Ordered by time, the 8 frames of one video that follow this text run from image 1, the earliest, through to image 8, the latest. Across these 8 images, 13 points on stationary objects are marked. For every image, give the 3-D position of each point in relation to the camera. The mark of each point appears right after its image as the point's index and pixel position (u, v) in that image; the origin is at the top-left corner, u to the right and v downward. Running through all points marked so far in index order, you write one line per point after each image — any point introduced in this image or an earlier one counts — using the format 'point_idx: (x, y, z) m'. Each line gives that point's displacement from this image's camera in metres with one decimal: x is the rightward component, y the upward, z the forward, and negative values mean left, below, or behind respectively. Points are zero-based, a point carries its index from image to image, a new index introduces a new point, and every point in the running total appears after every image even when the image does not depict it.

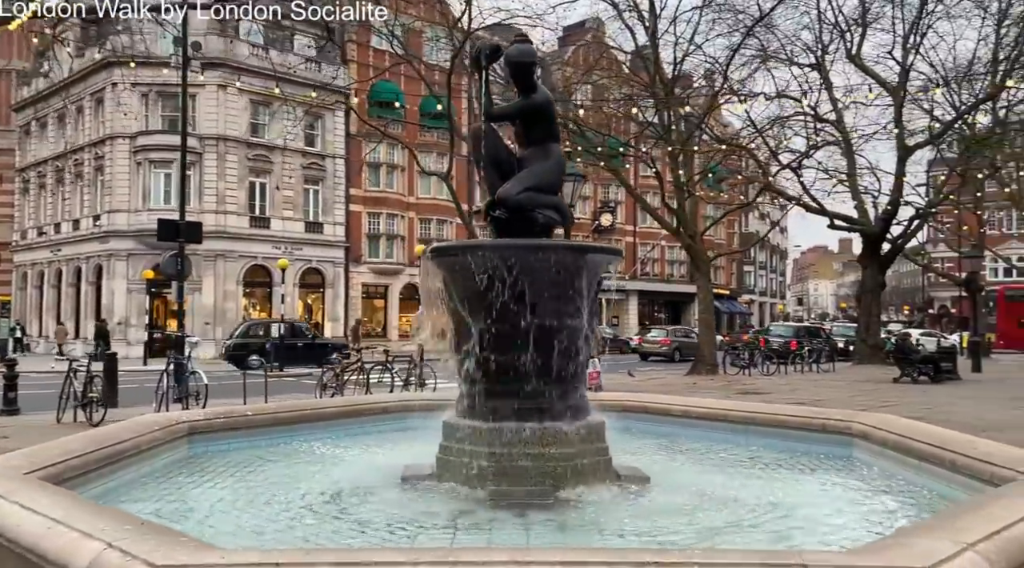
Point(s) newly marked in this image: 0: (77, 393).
0: (-5.2, -1.4, +10.4) m
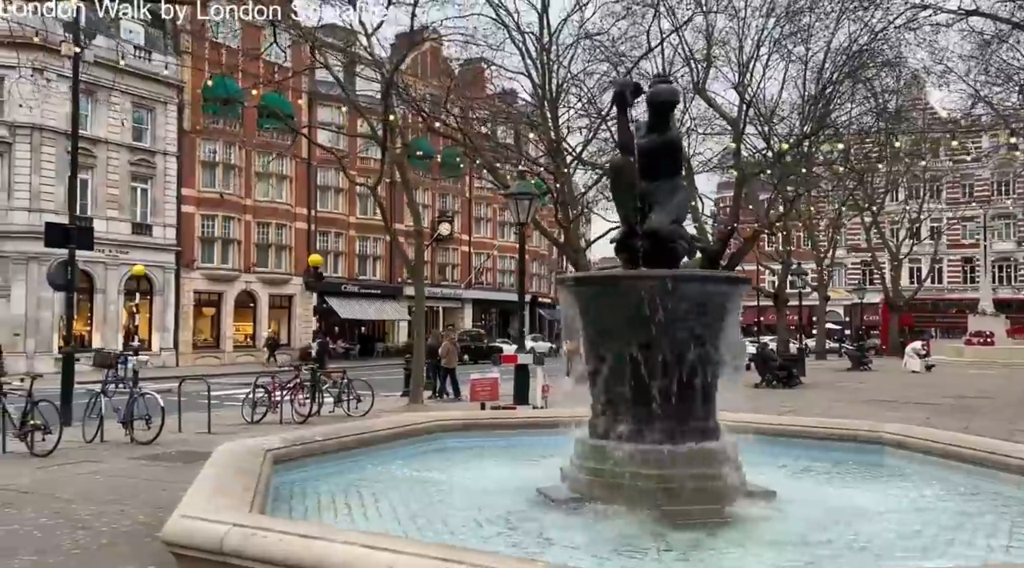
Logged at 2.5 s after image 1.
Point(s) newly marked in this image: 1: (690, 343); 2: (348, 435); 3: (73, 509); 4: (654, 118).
0: (-5.4, -1.5, +9.3) m
1: (+1.1, -0.4, +5.3) m
2: (-1.3, -1.2, +6.6) m
3: (-3.0, -1.5, +5.7) m
4: (+0.9, +1.1, +5.4) m
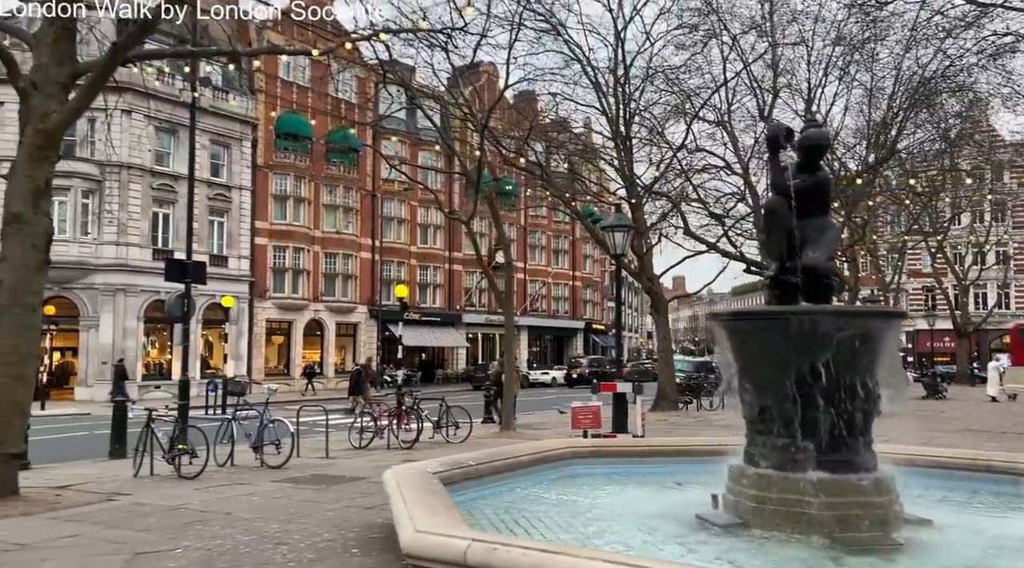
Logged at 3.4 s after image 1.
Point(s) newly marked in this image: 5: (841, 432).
0: (-4.1, -1.9, +9.9) m
1: (+2.2, -0.6, +5.6) m
2: (-0.1, -1.5, +7.0) m
3: (-1.9, -1.8, +6.2) m
4: (+2.0, +0.8, +5.7) m
5: (+2.2, -1.0, +5.5) m
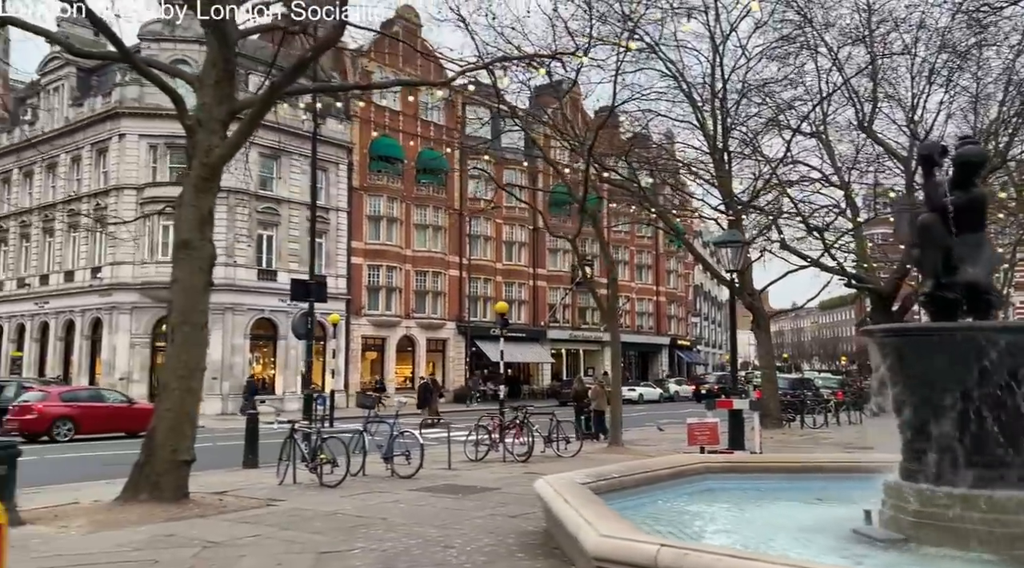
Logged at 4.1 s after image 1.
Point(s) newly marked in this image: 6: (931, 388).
0: (-2.6, -2.1, +10.4) m
1: (+3.3, -0.7, +5.6) m
2: (+1.1, -1.6, +7.2) m
3: (-0.7, -1.9, +6.5) m
4: (+3.1, +0.7, +5.7) m
5: (+3.2, -1.1, +5.5) m
6: (+2.8, -0.7, +5.7) m
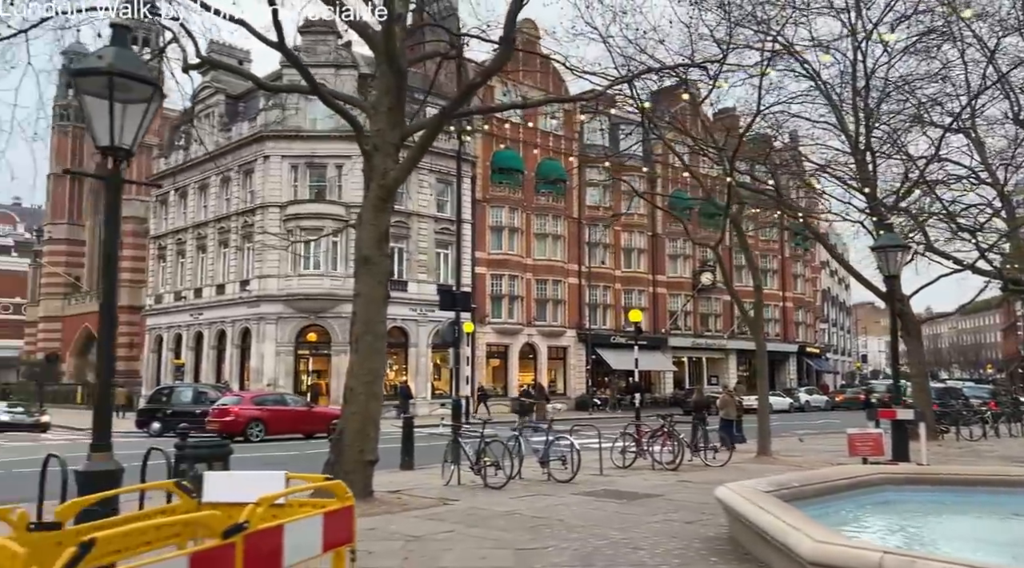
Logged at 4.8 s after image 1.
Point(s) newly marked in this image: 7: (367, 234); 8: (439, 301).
0: (-0.5, -2.3, +10.9) m
1: (+4.6, -0.7, +5.3) m
2: (+2.6, -1.7, +7.2) m
3: (+0.7, -2.0, +6.8) m
4: (+4.4, +0.7, +5.5) m
5: (+4.5, -1.1, +5.2) m
6: (+4.1, -0.7, +5.5) m
7: (-1.7, +0.6, +9.4) m
8: (-1.4, -0.3, +16.0) m
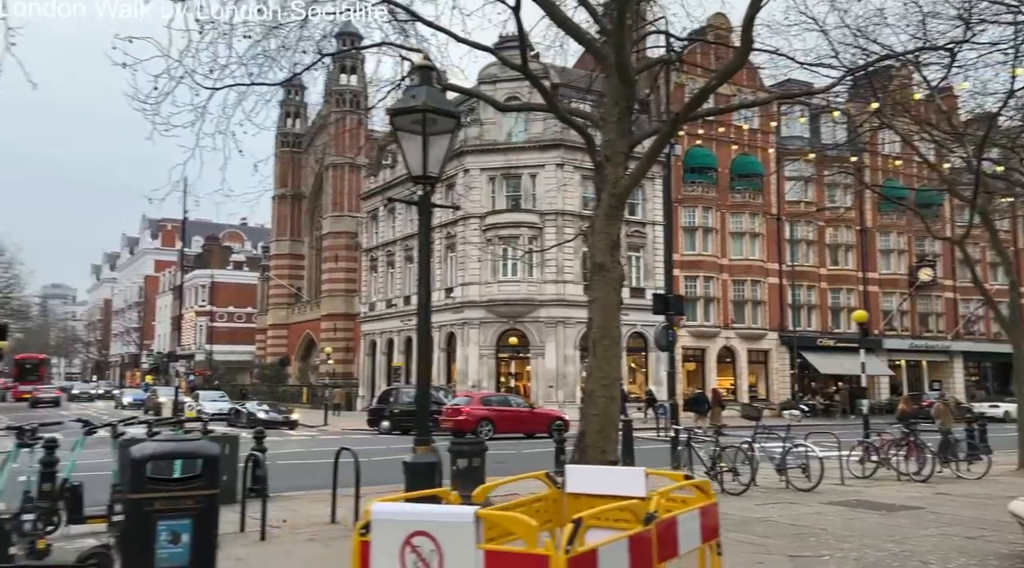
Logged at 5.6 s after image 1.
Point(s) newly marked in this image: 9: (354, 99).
0: (+2.5, -2.3, +10.8) m
1: (+6.2, -0.6, +4.2) m
2: (+4.8, -1.7, +6.5) m
3: (+2.8, -2.0, +6.5) m
4: (+6.0, +0.8, +4.5) m
5: (+6.1, -1.0, +4.2) m
6: (+5.8, -0.7, +4.5) m
7: (+1.0, +0.5, +9.7) m
8: (+2.8, -0.4, +16.0) m
9: (-3.1, +3.3, +14.8) m
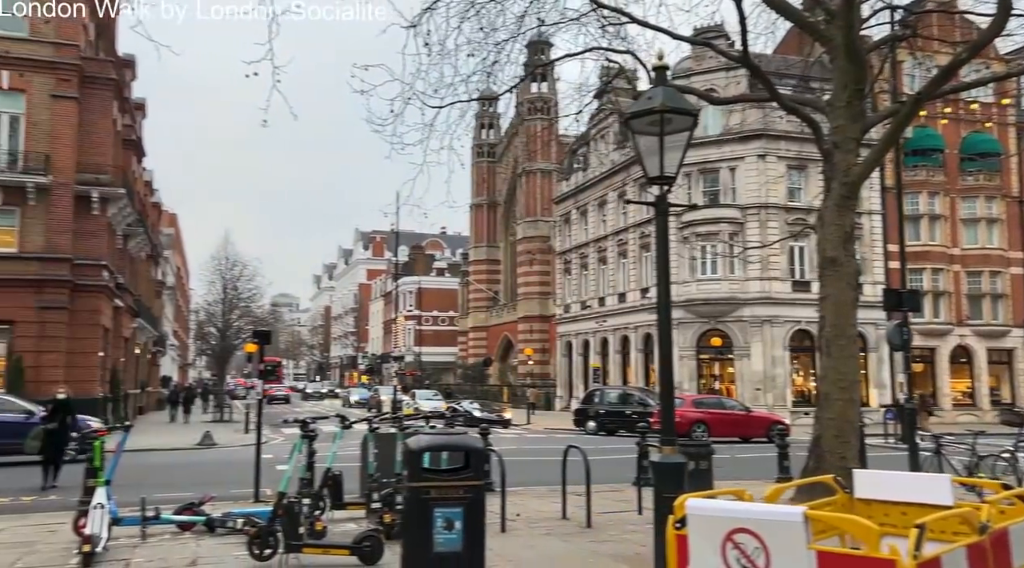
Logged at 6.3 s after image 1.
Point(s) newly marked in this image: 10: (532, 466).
0: (+5.3, -2.2, +9.9) m
1: (+7.3, -0.5, +2.6) m
2: (+6.4, -1.5, +5.2) m
3: (+4.6, -1.9, +5.6) m
4: (+7.1, +1.0, +2.9) m
5: (+7.2, -0.8, +2.6) m
6: (+7.0, -0.5, +3.0) m
7: (+3.5, +0.6, +9.1) m
8: (+6.8, -0.3, +14.9) m
9: (+0.6, +3.2, +15.1) m
10: (+0.3, -3.2, +14.6) m
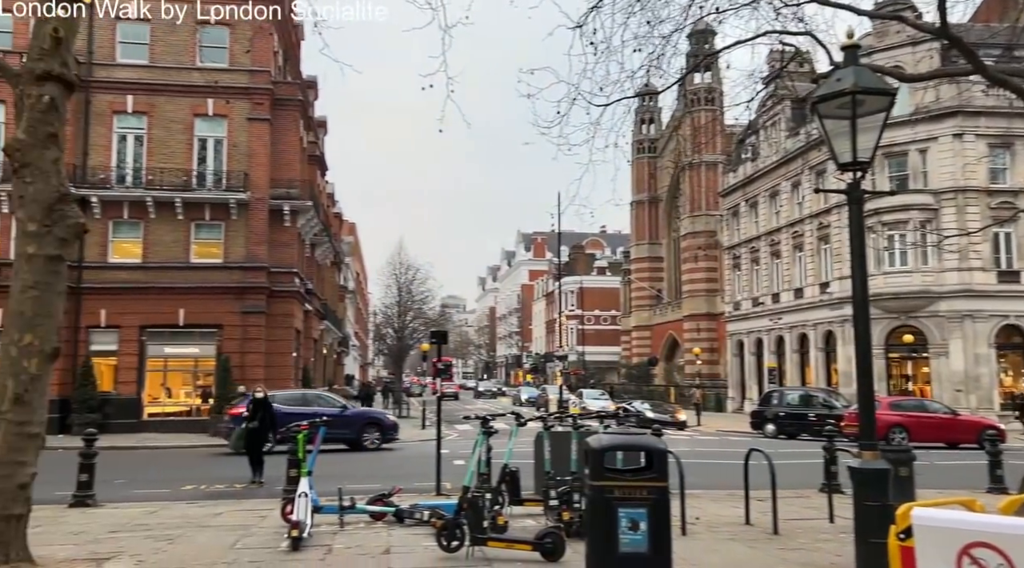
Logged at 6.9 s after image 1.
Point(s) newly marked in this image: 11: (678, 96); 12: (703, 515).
0: (+7.2, -2.1, +8.6) m
1: (+7.7, -0.3, +1.0) m
2: (+7.4, -1.4, +3.7) m
3: (+5.7, -1.8, +4.6) m
4: (+7.6, +1.1, +1.4) m
5: (+7.7, -0.7, +1.0) m
6: (+7.5, -0.3, +1.5) m
7: (+5.3, +0.7, +8.2) m
8: (+9.7, -0.1, +13.2) m
9: (+3.6, +3.3, +14.7) m
10: (+3.4, -3.1, +14.2) m
11: (+2.7, +3.0, +13.0) m
12: (+2.0, -2.4, +8.8) m
